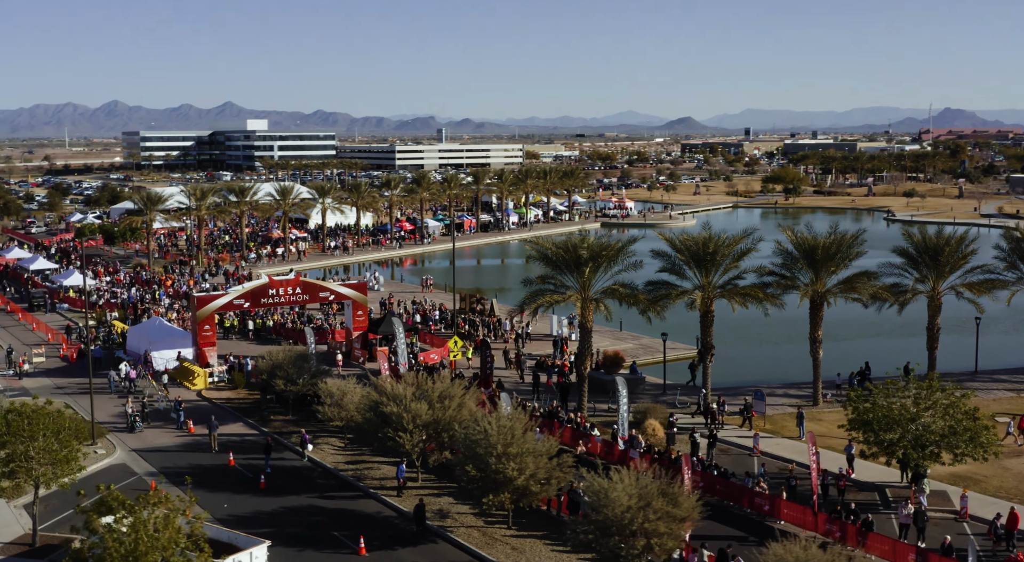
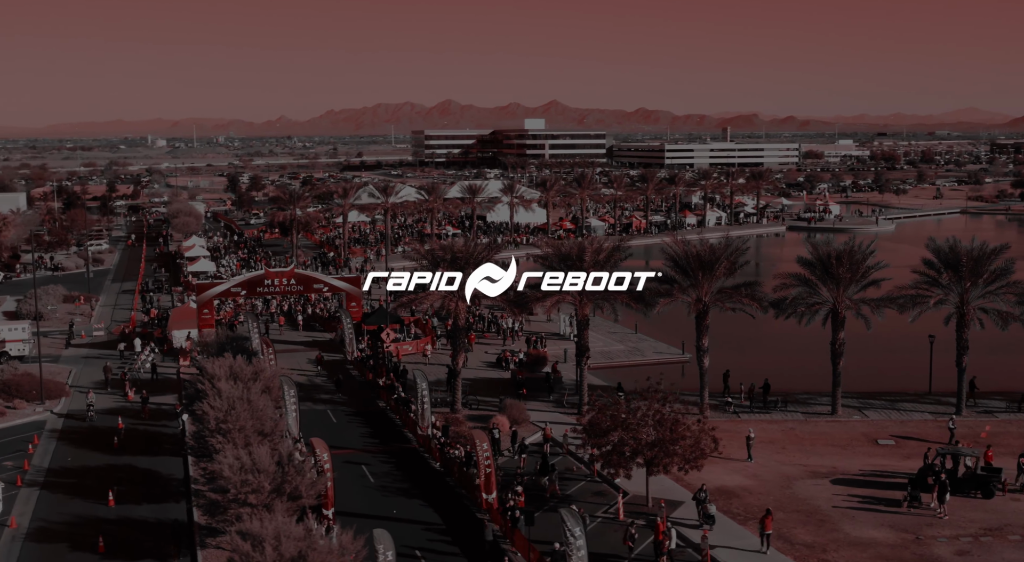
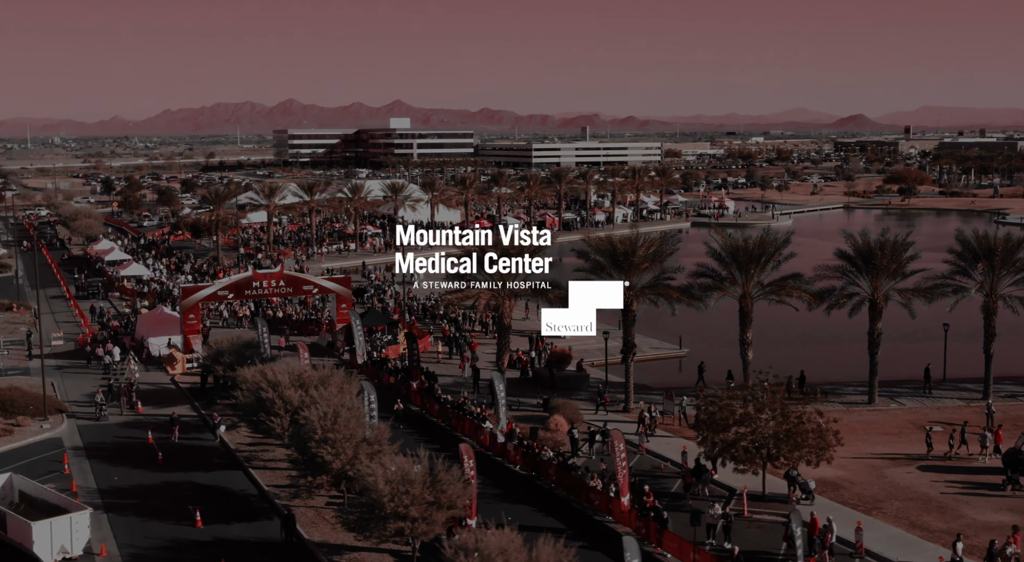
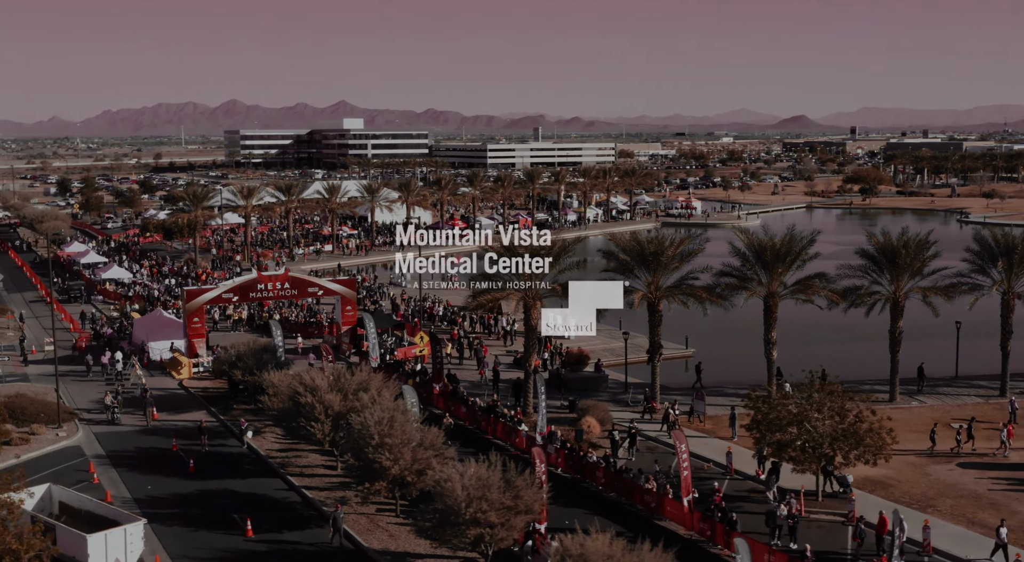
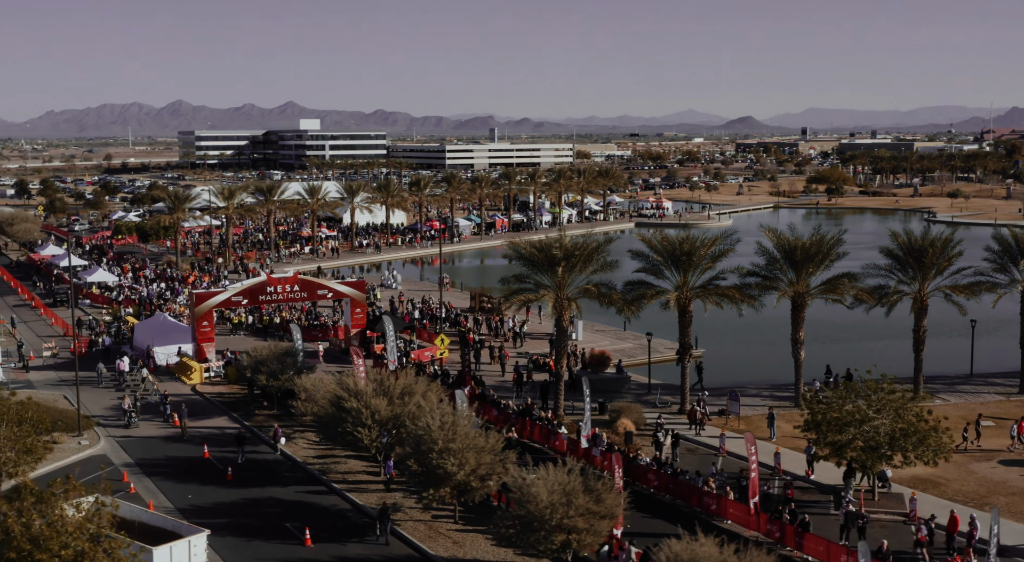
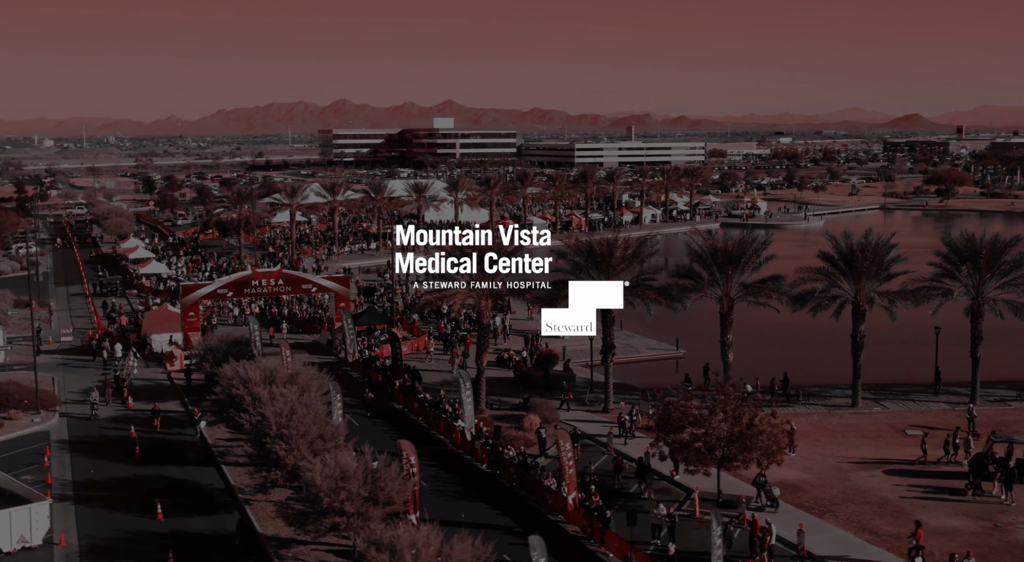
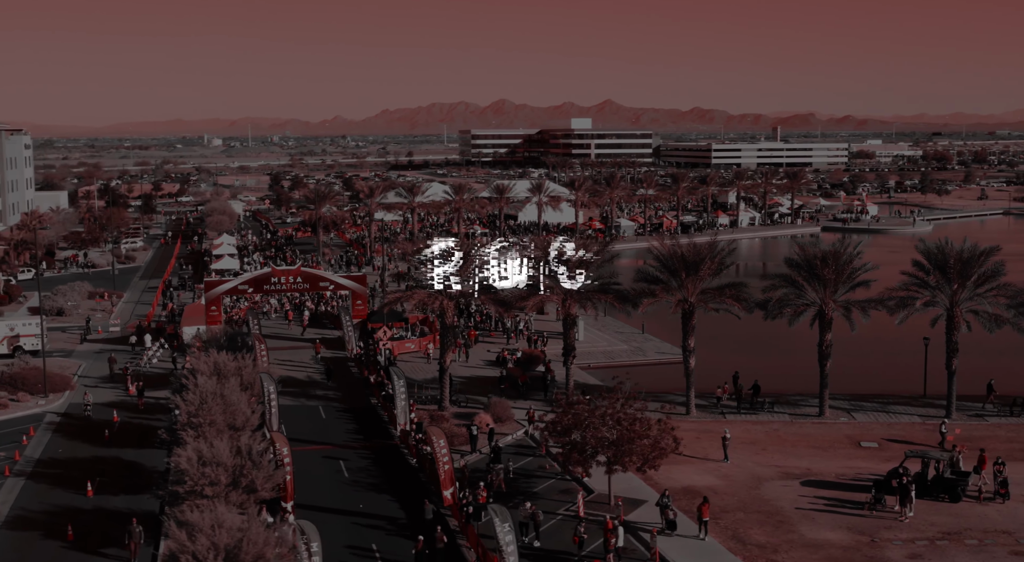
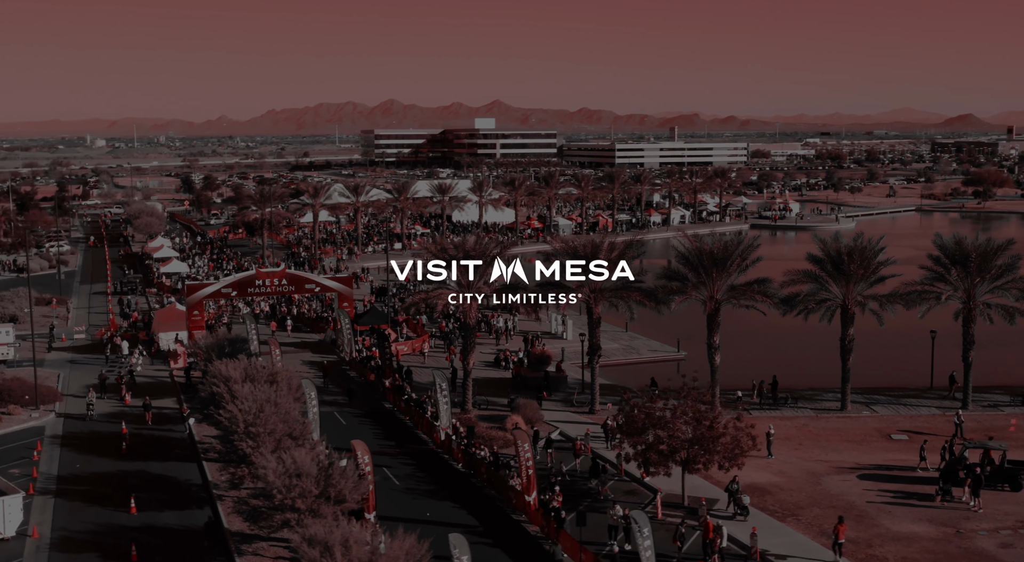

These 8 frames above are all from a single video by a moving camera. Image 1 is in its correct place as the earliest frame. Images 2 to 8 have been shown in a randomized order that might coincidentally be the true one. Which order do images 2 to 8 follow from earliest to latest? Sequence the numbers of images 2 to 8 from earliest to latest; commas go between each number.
5, 4, 3, 6, 8, 2, 7
